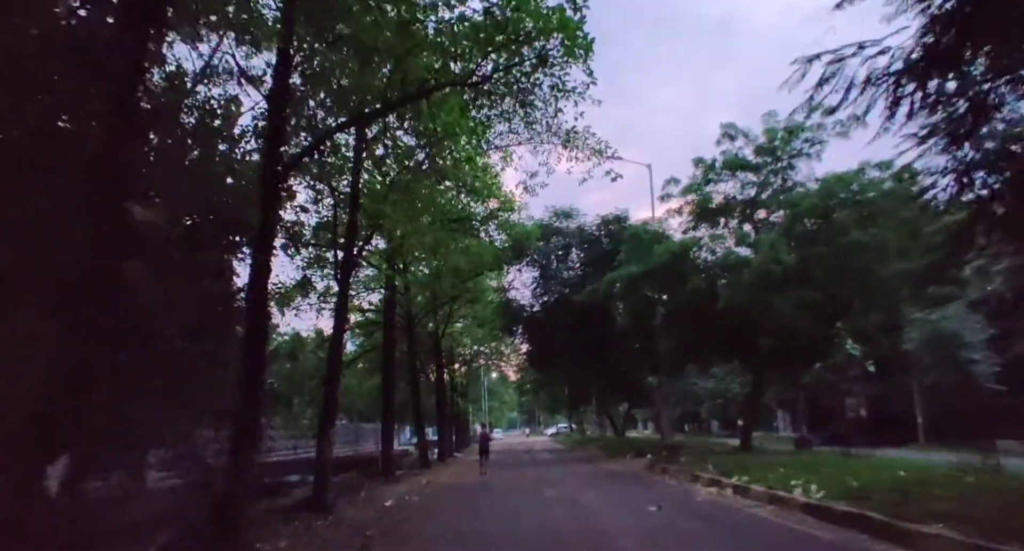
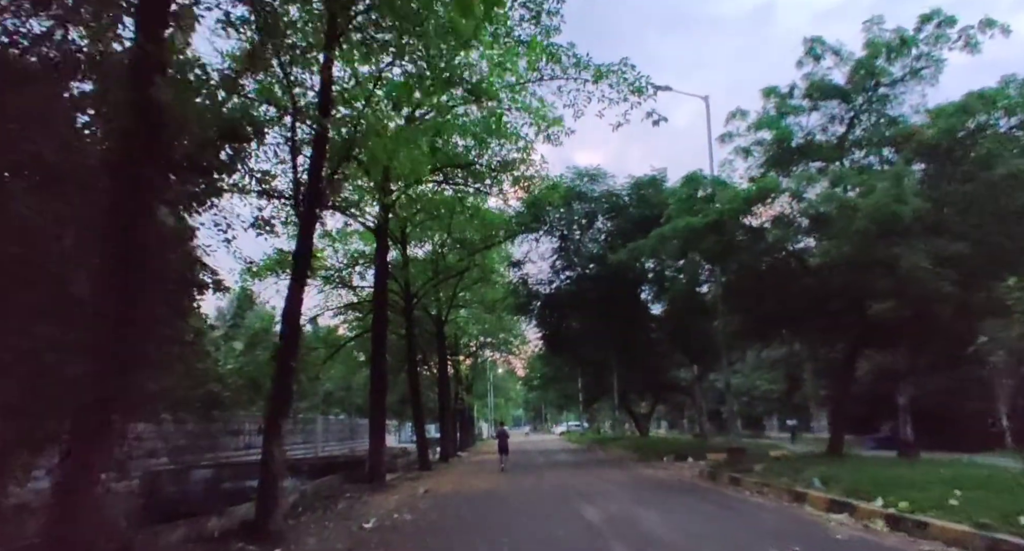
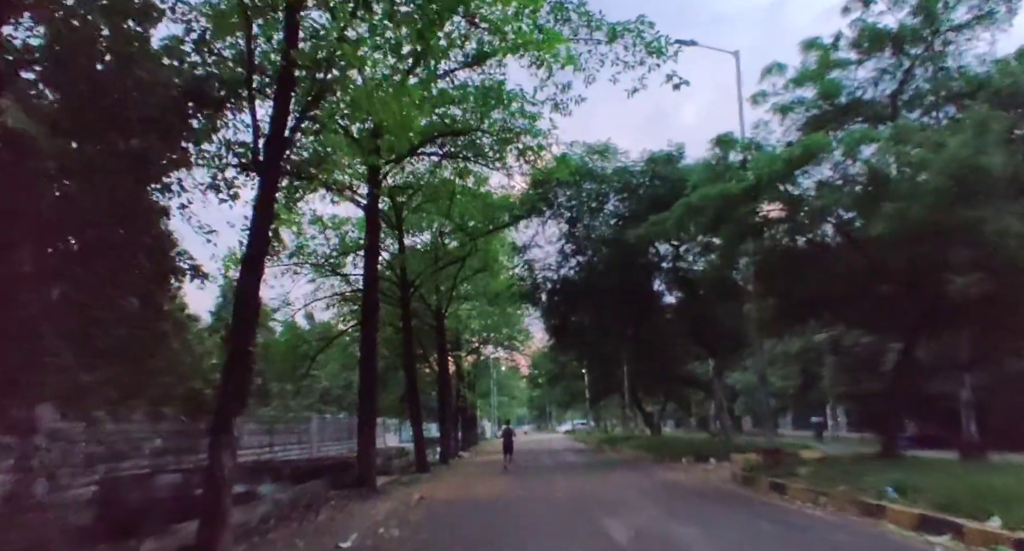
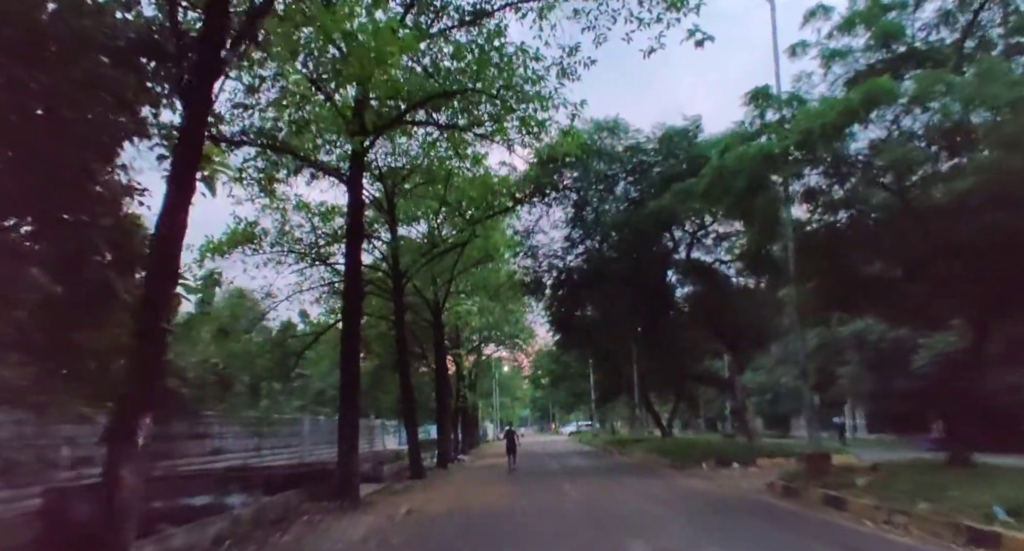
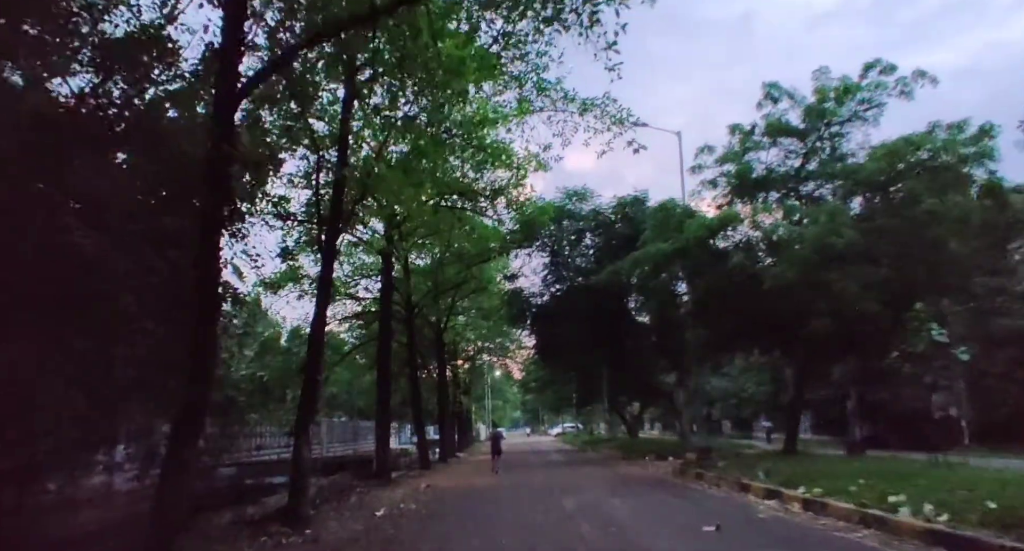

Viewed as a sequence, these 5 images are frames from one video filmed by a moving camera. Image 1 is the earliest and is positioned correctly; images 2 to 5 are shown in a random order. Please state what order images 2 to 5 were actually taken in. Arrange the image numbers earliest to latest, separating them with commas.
5, 2, 3, 4
